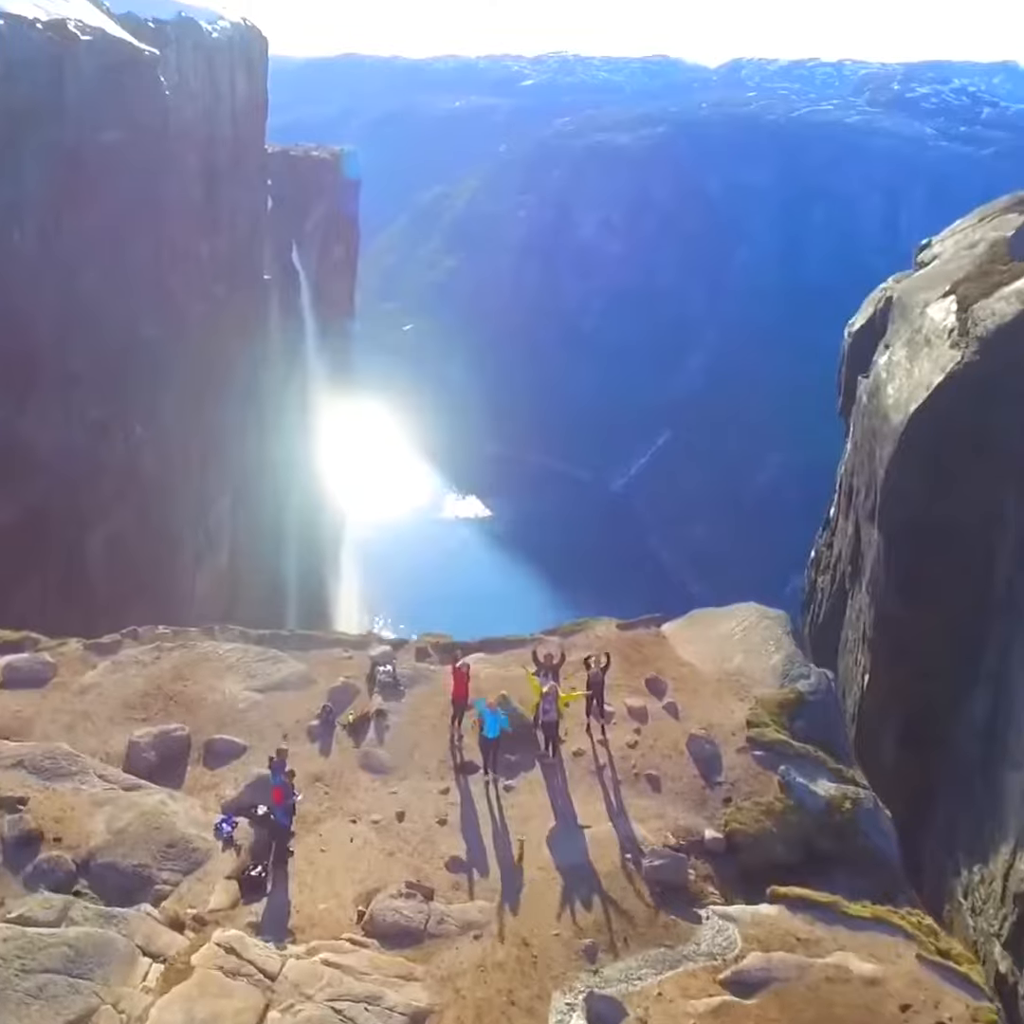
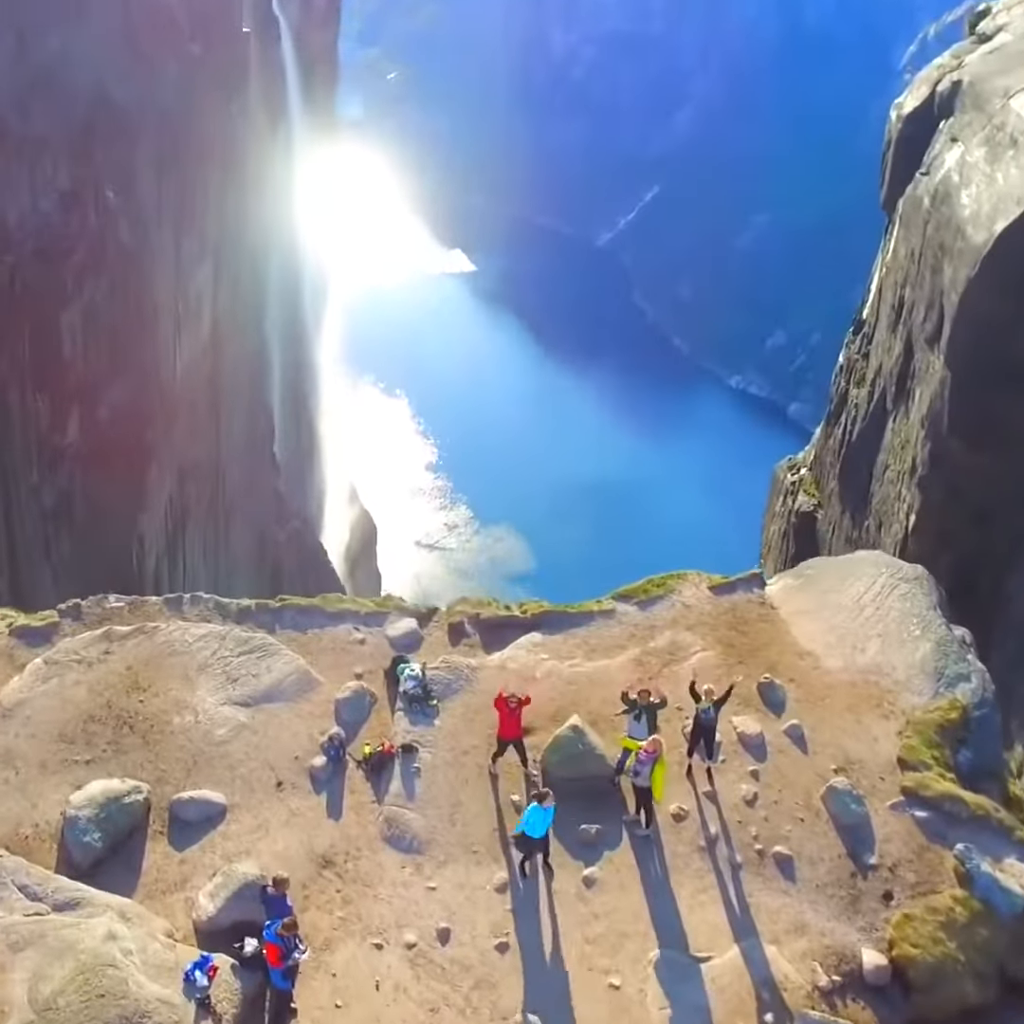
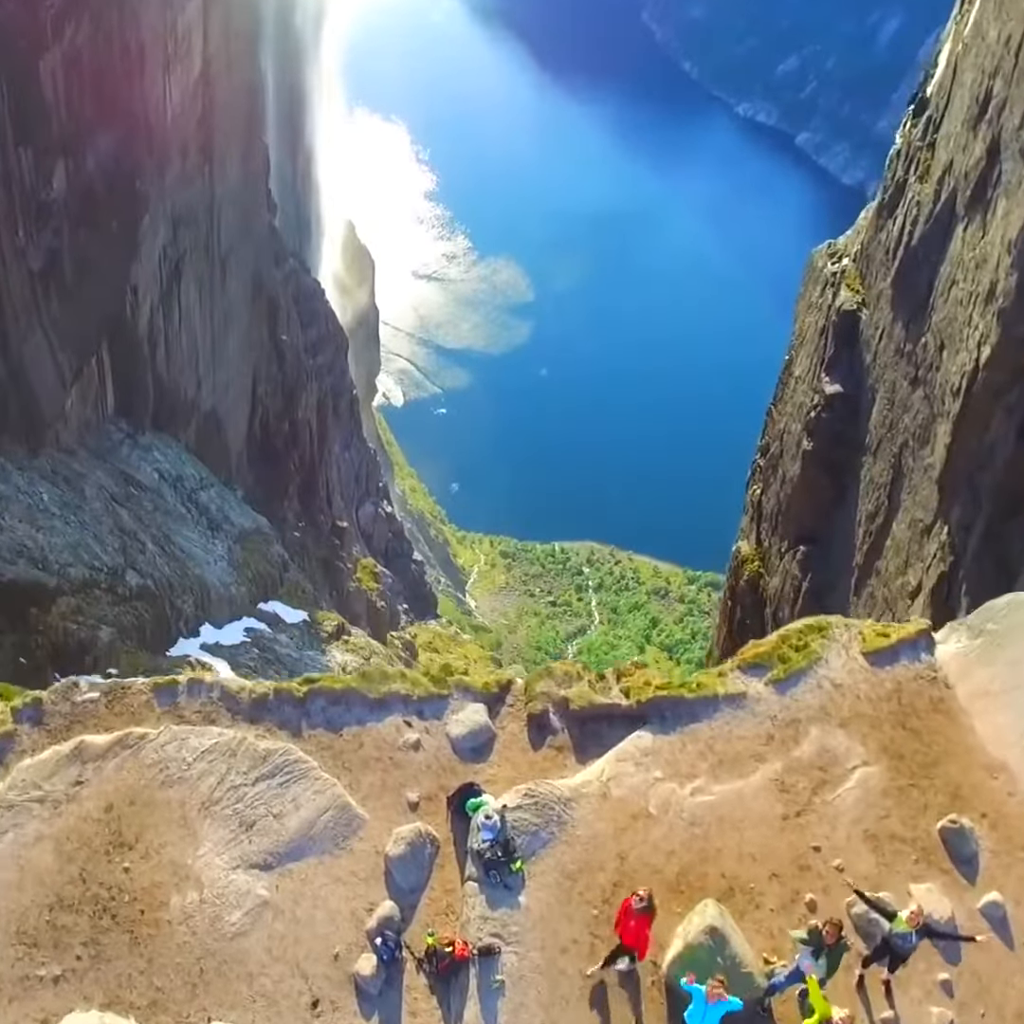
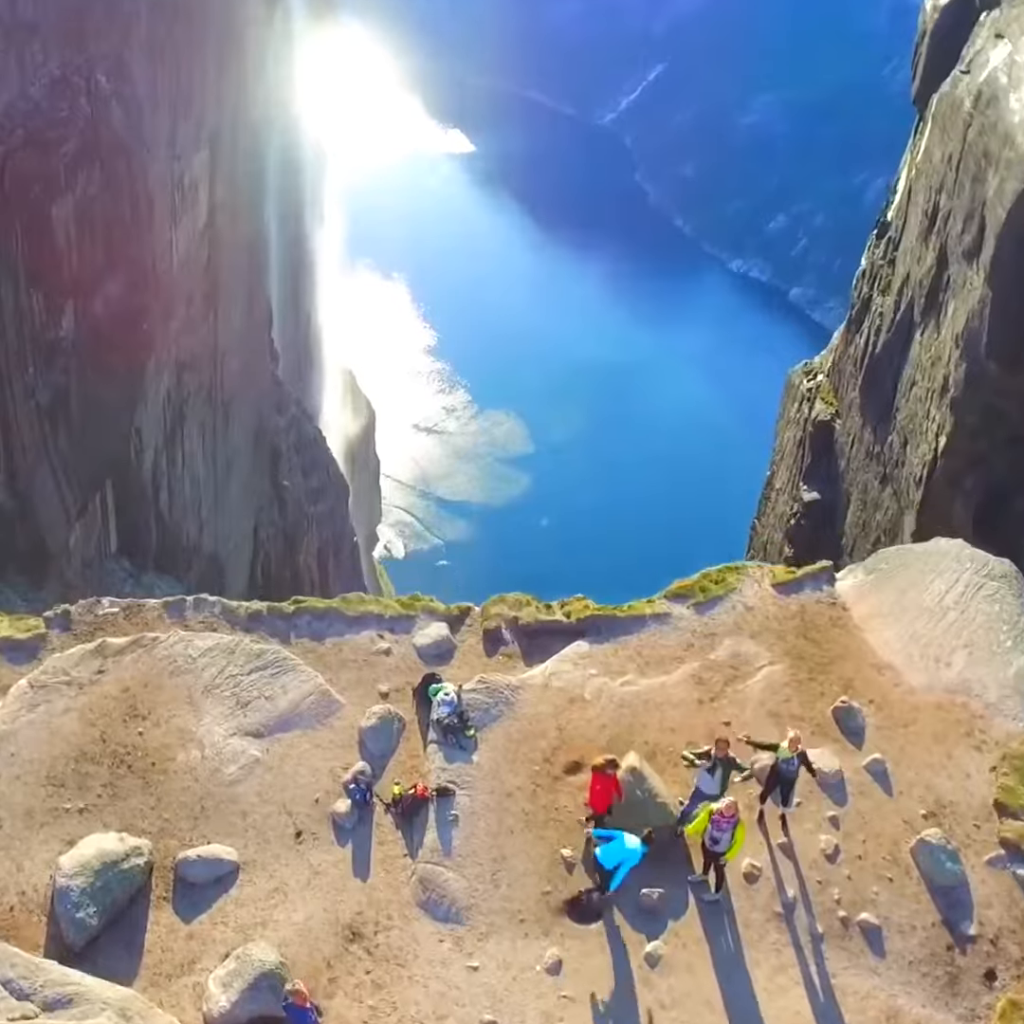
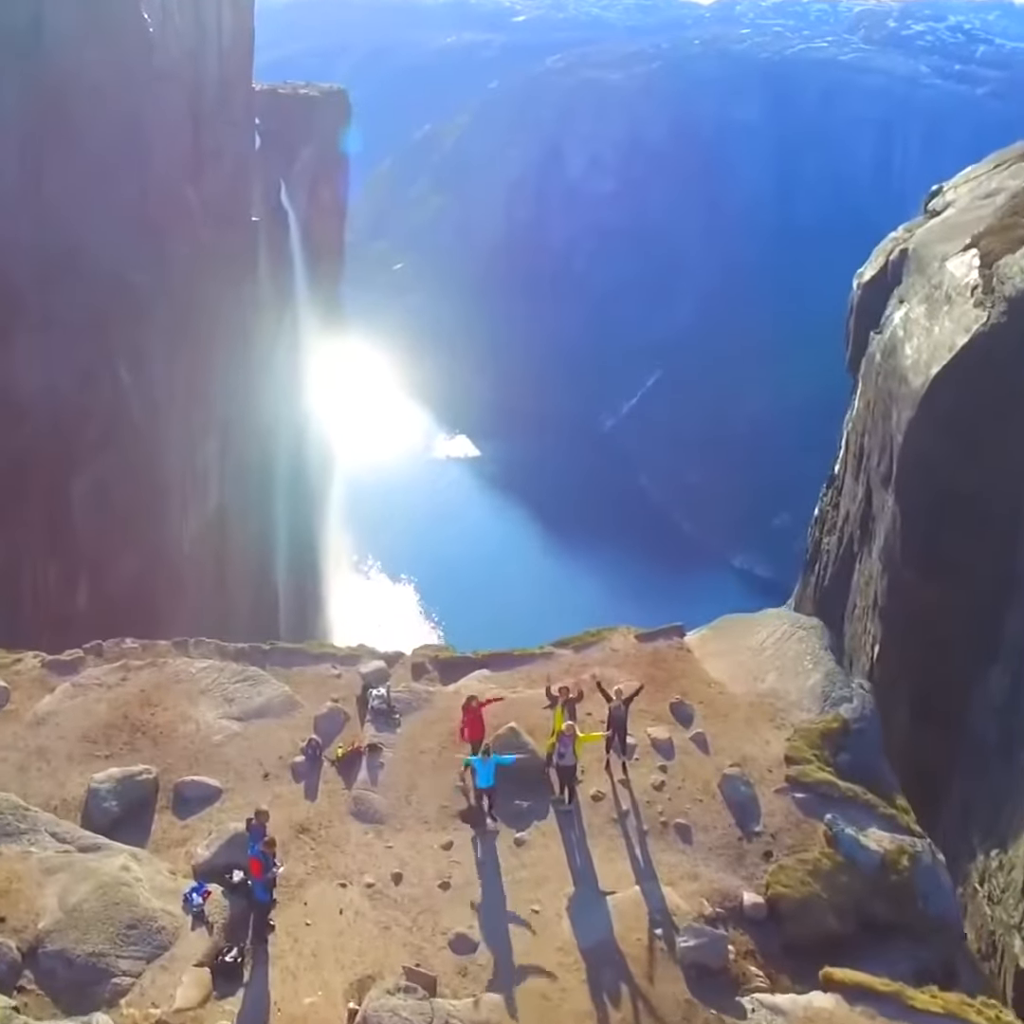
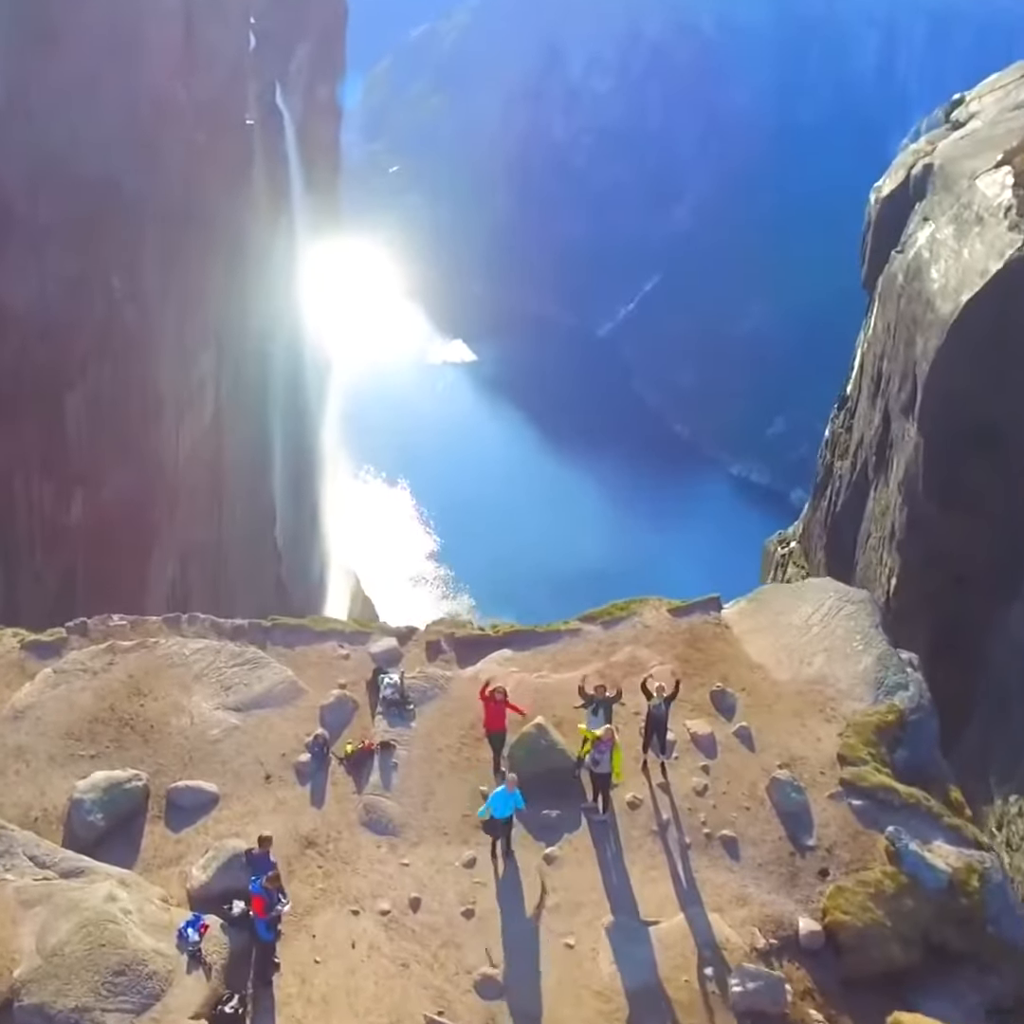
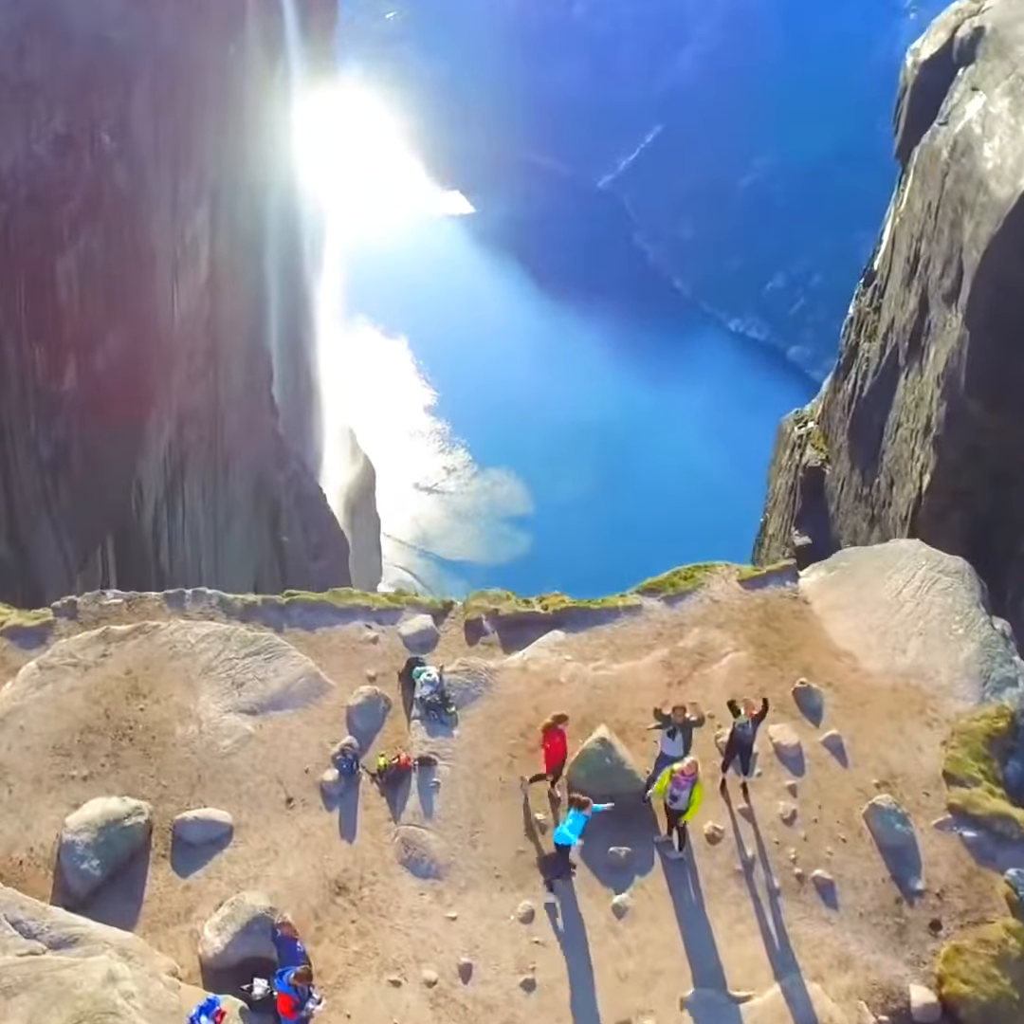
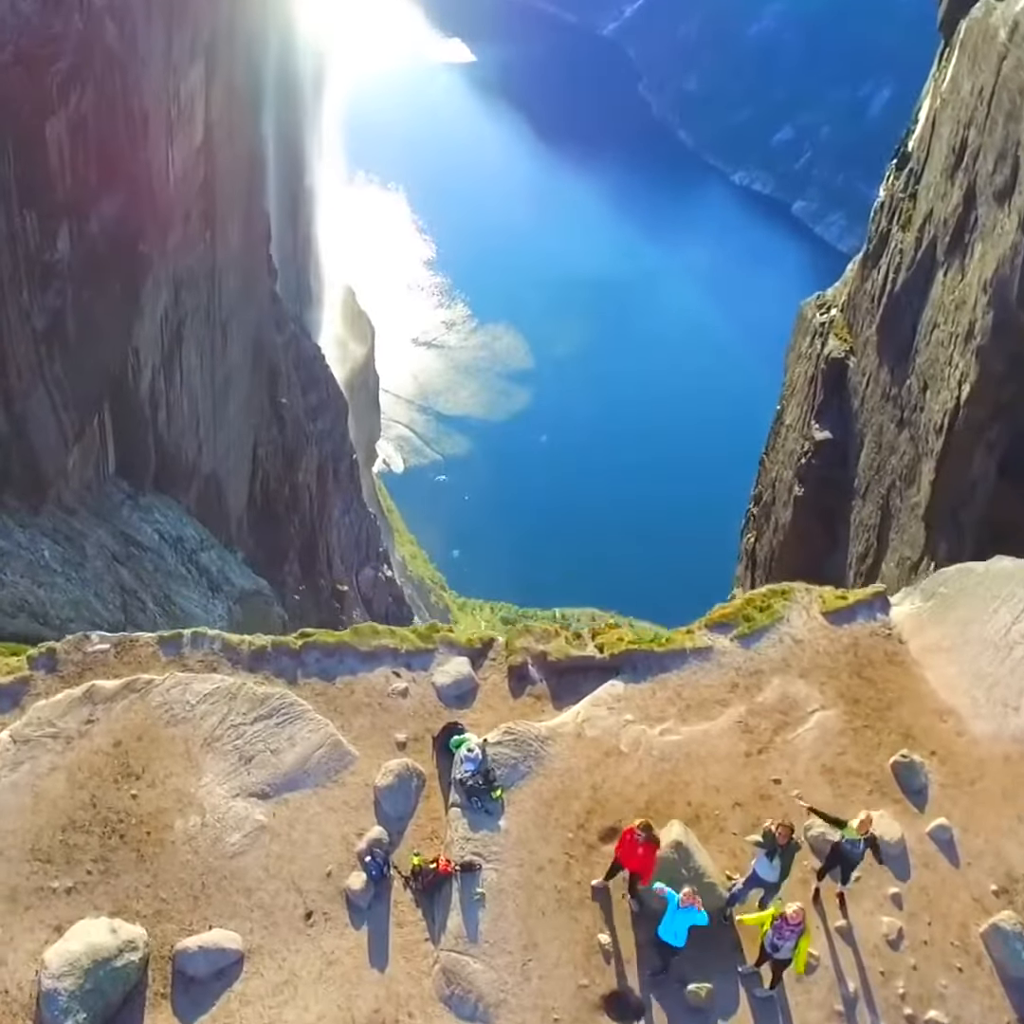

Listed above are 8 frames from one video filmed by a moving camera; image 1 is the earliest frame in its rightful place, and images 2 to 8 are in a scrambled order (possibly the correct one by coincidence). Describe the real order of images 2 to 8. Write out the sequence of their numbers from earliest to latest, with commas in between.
5, 6, 2, 7, 4, 8, 3
